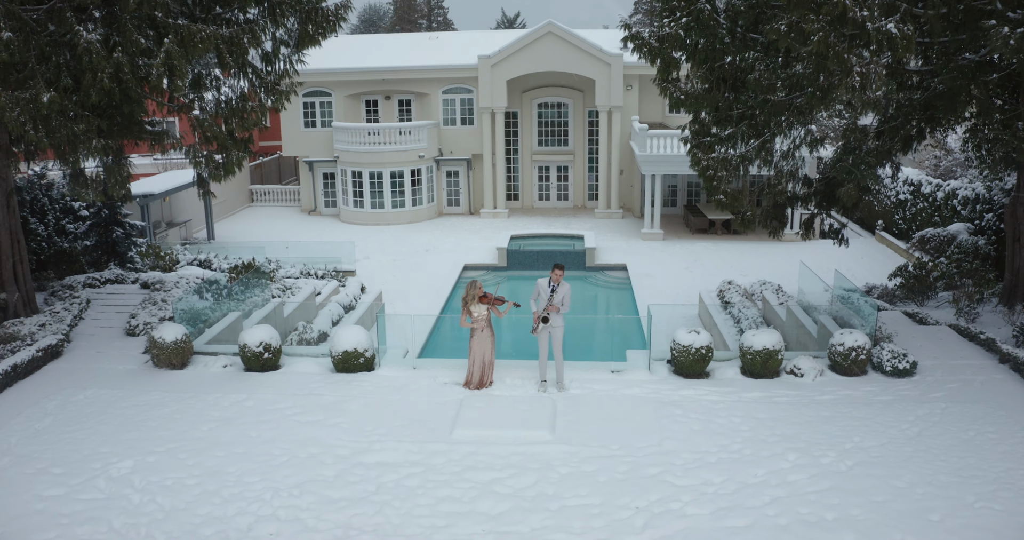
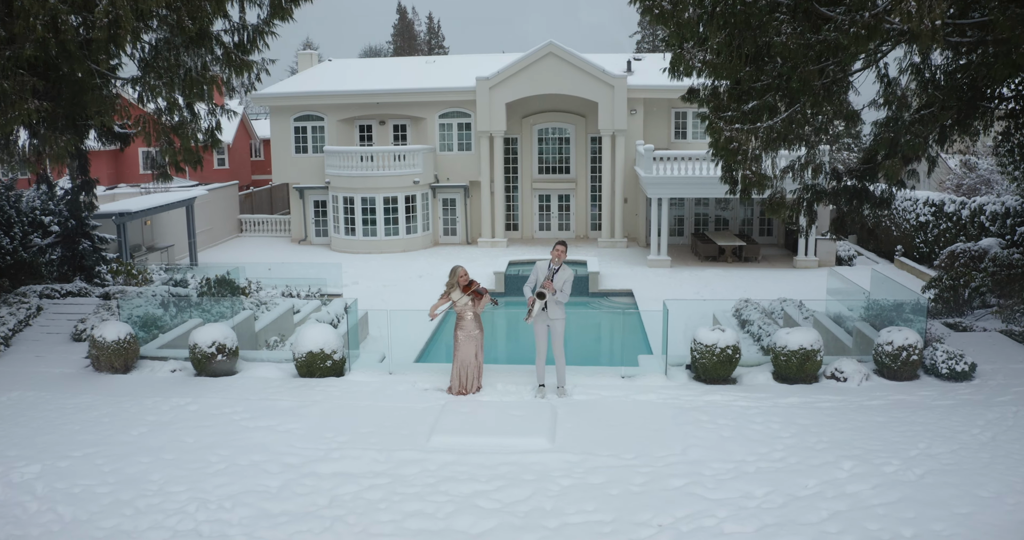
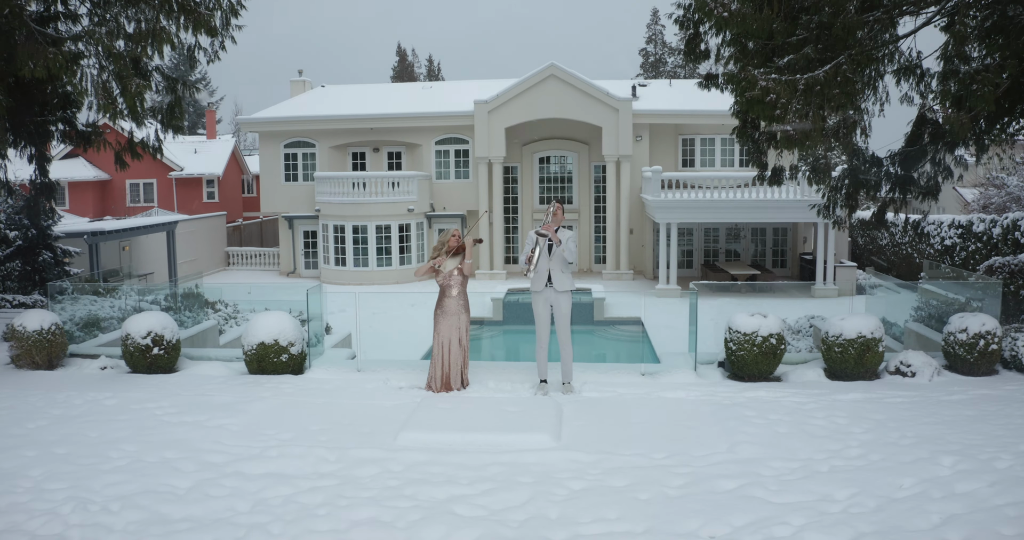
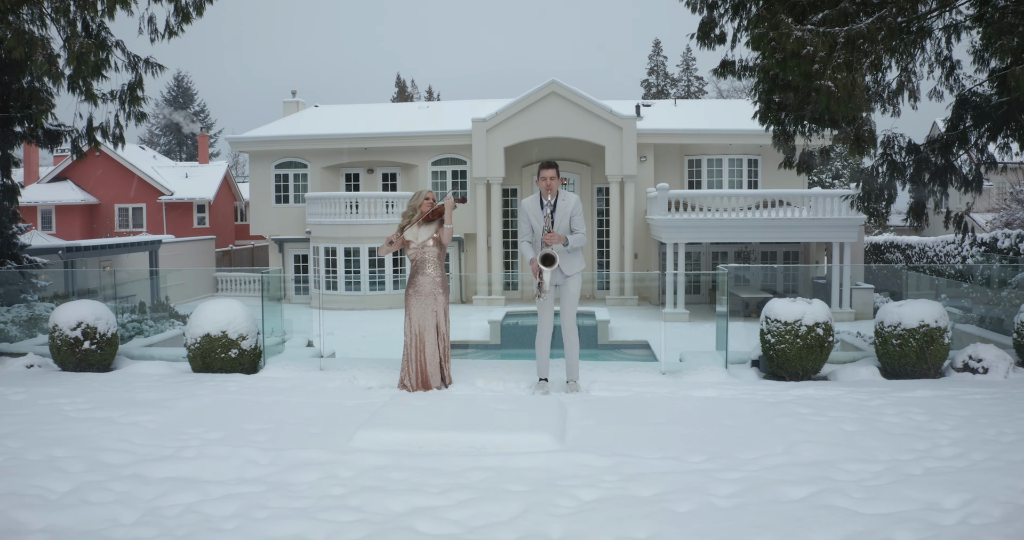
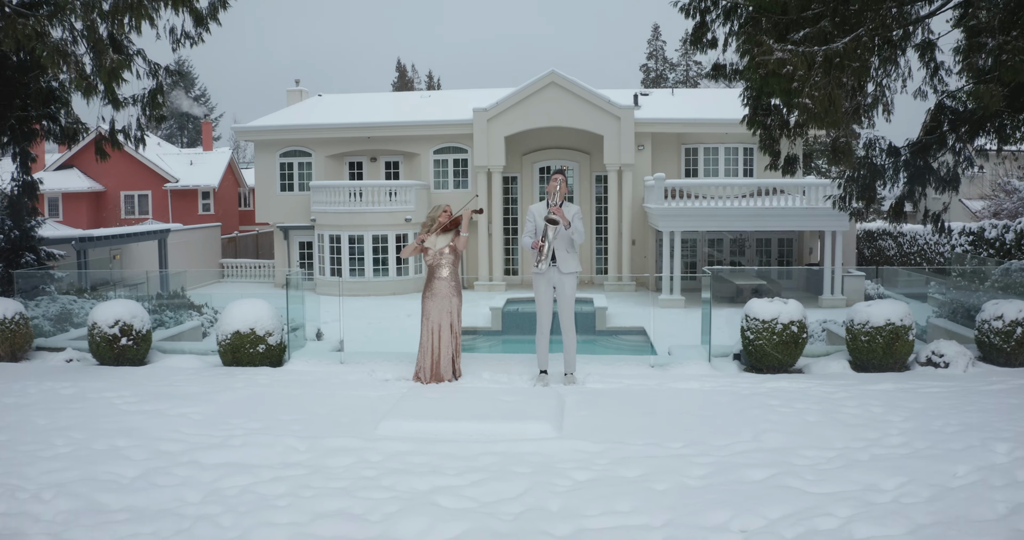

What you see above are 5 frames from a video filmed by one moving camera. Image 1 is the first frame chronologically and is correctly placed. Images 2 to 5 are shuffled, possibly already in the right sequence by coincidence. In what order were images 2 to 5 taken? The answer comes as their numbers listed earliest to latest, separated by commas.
2, 3, 5, 4
